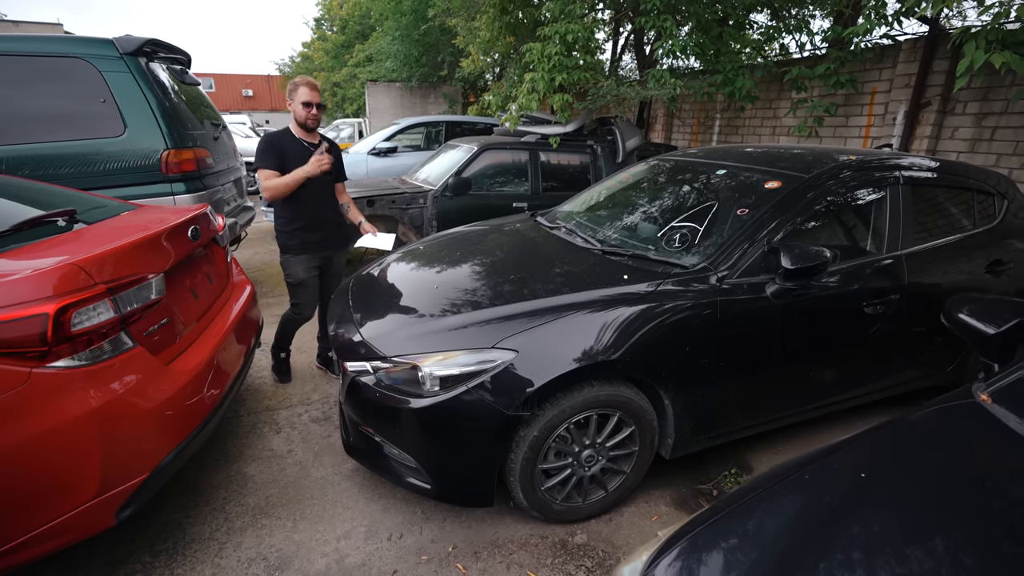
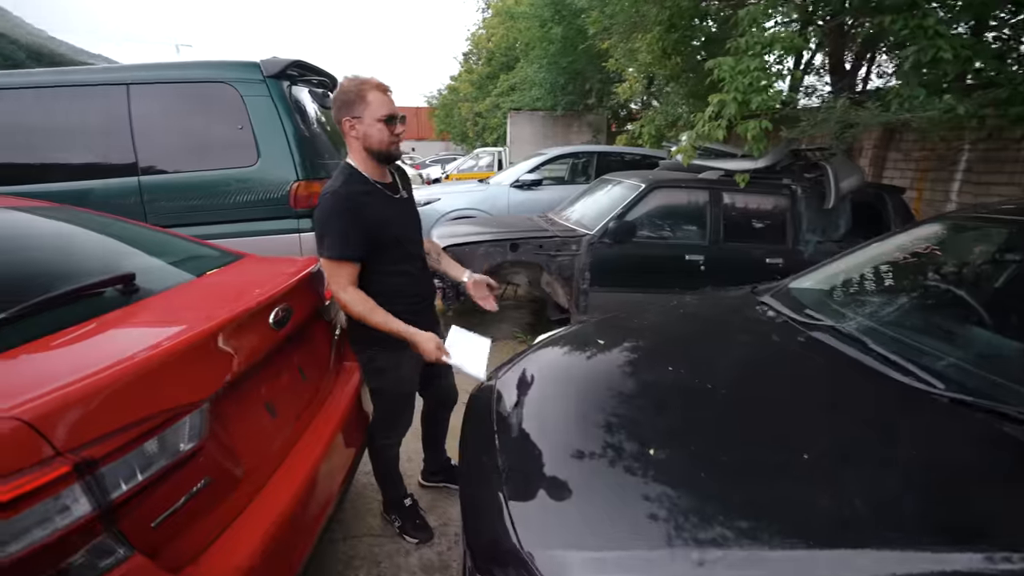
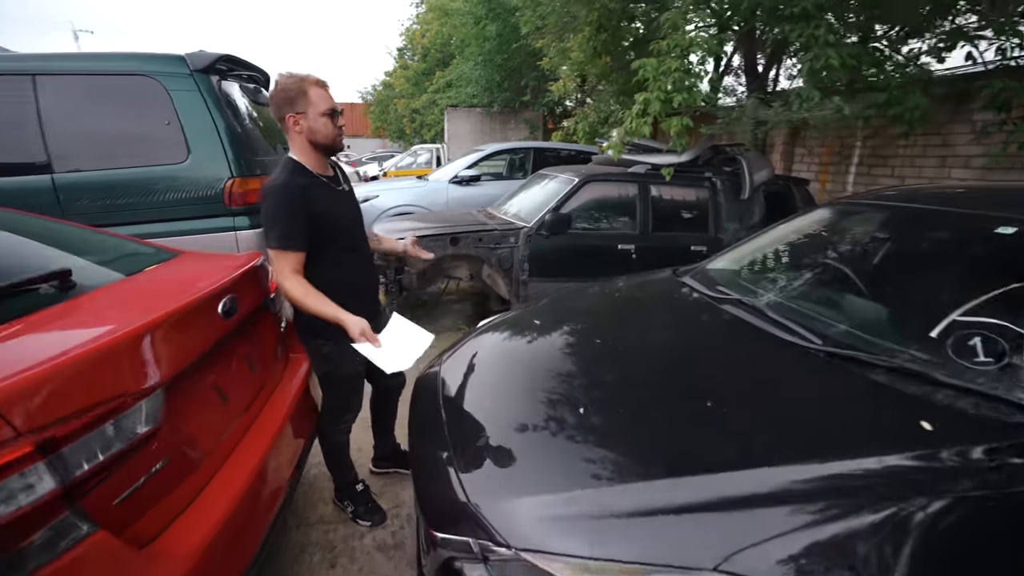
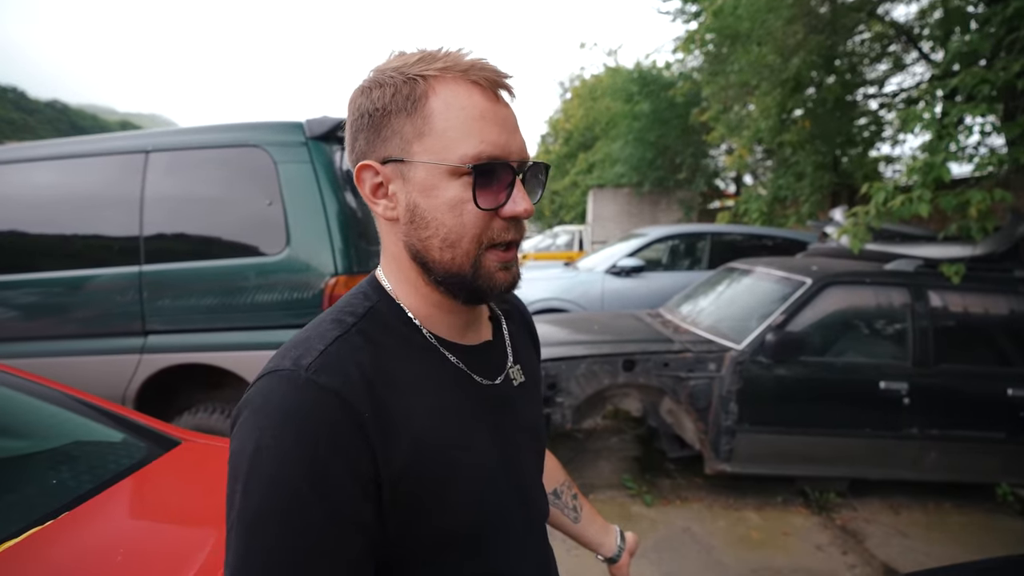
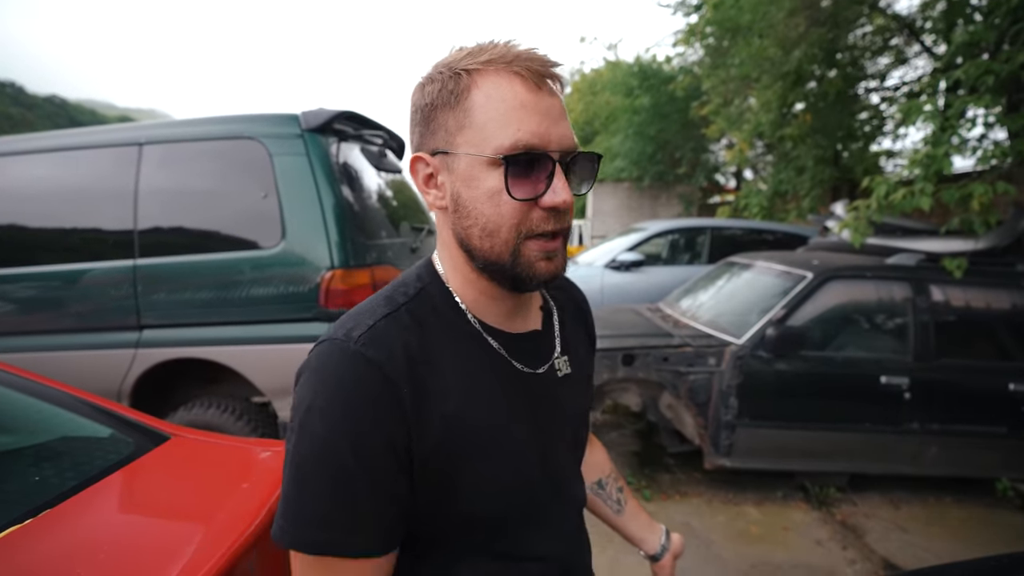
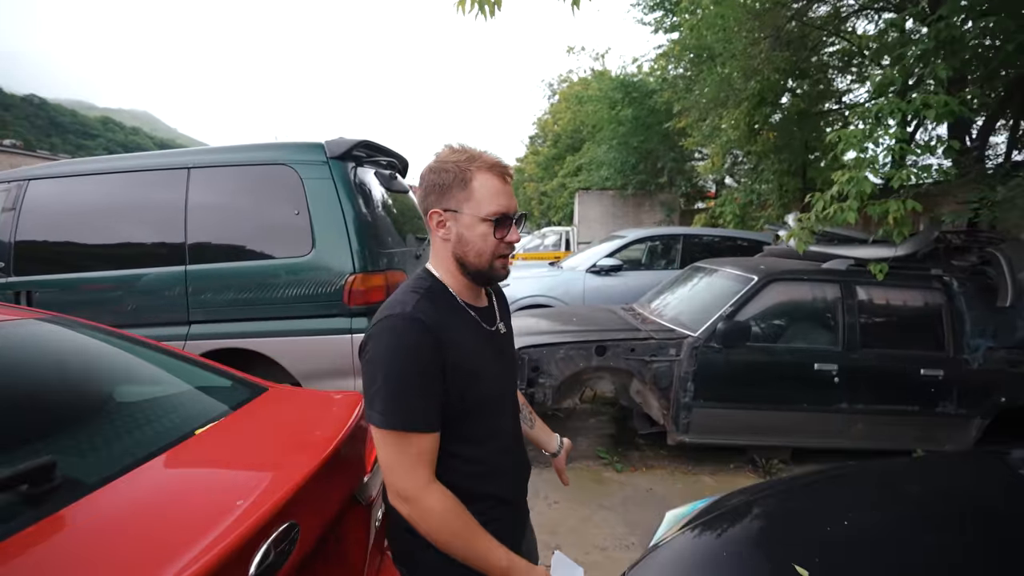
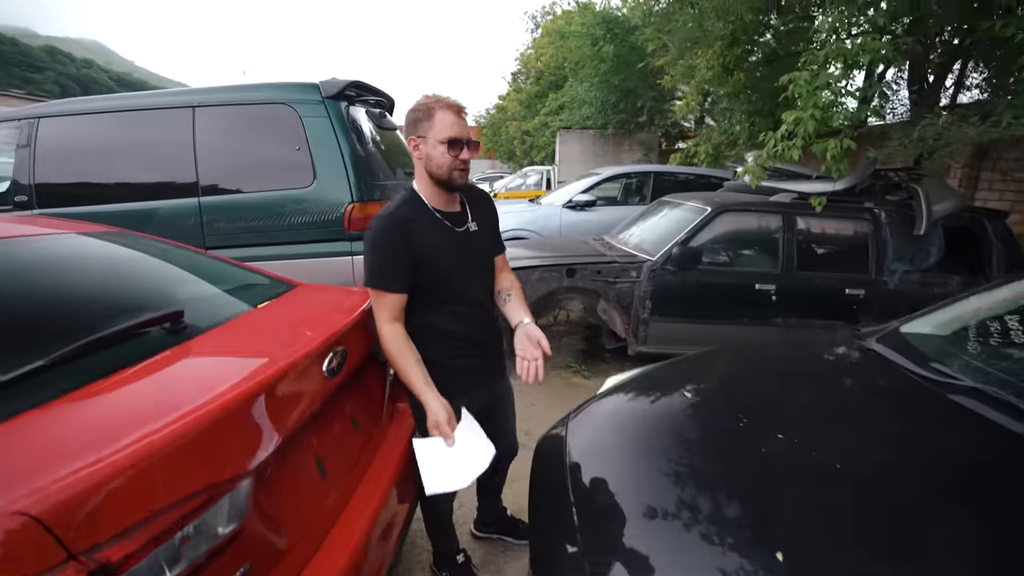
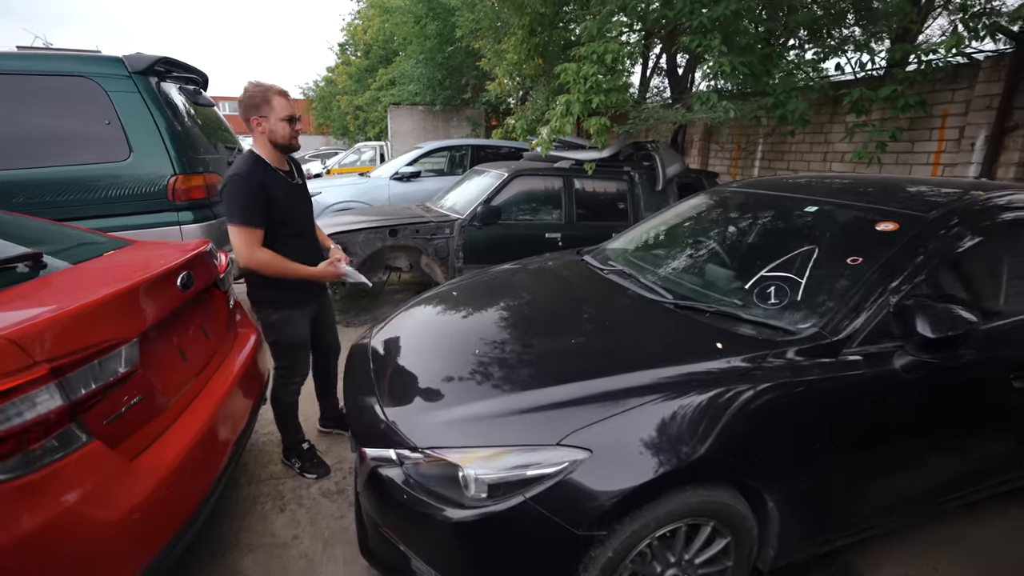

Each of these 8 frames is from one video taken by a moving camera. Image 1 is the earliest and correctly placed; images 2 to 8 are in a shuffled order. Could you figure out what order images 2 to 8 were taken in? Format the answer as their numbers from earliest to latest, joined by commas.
8, 3, 2, 7, 6, 4, 5
